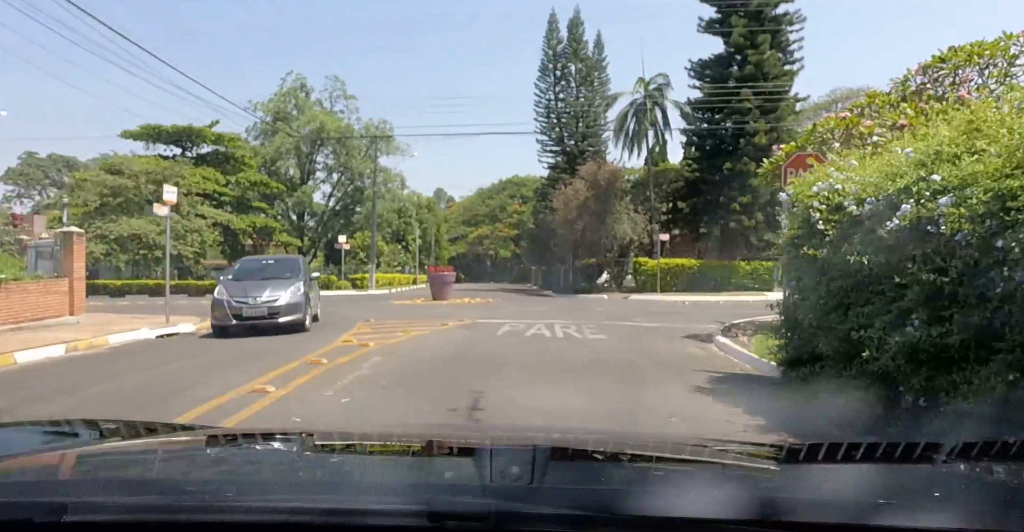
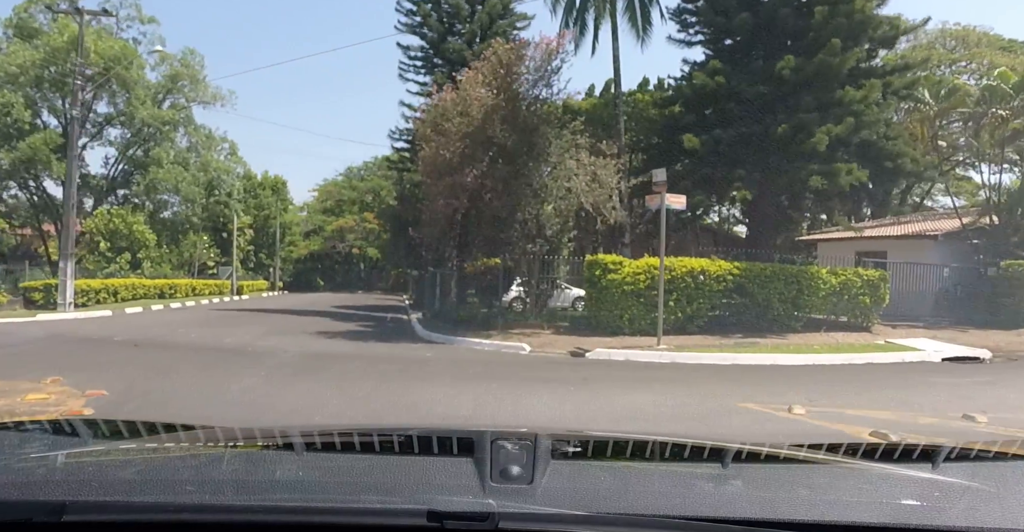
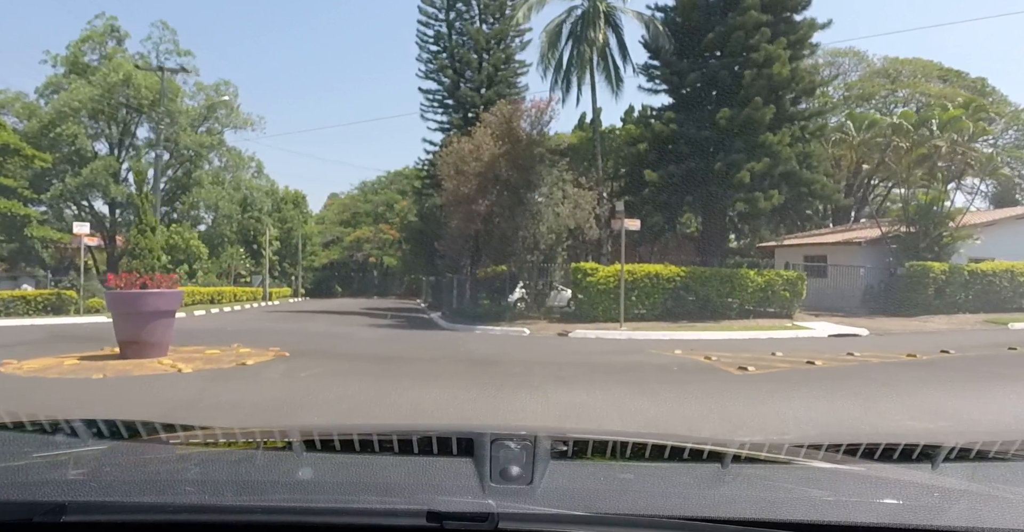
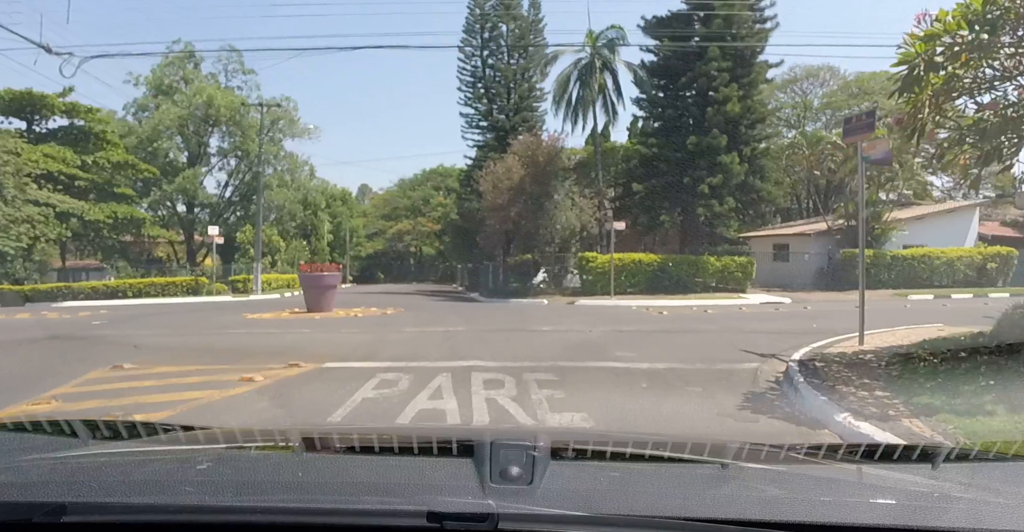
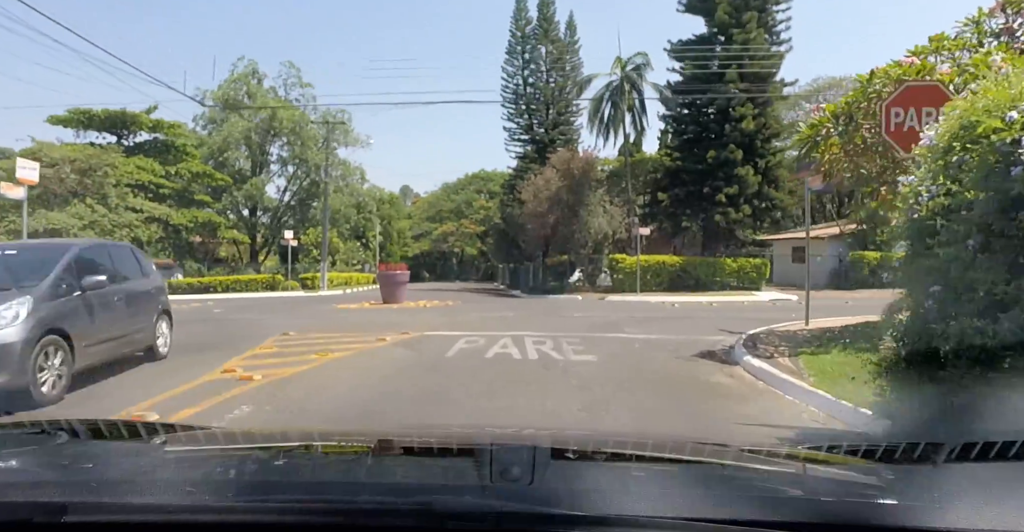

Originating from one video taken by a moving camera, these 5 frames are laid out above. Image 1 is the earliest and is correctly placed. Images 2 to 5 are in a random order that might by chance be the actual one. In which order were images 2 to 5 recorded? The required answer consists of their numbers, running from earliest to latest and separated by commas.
5, 4, 3, 2
